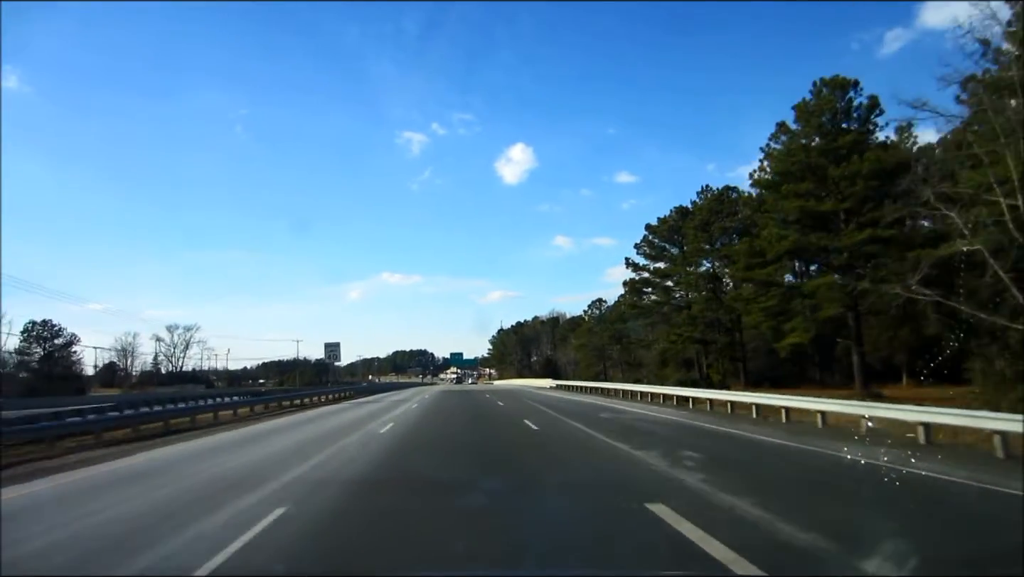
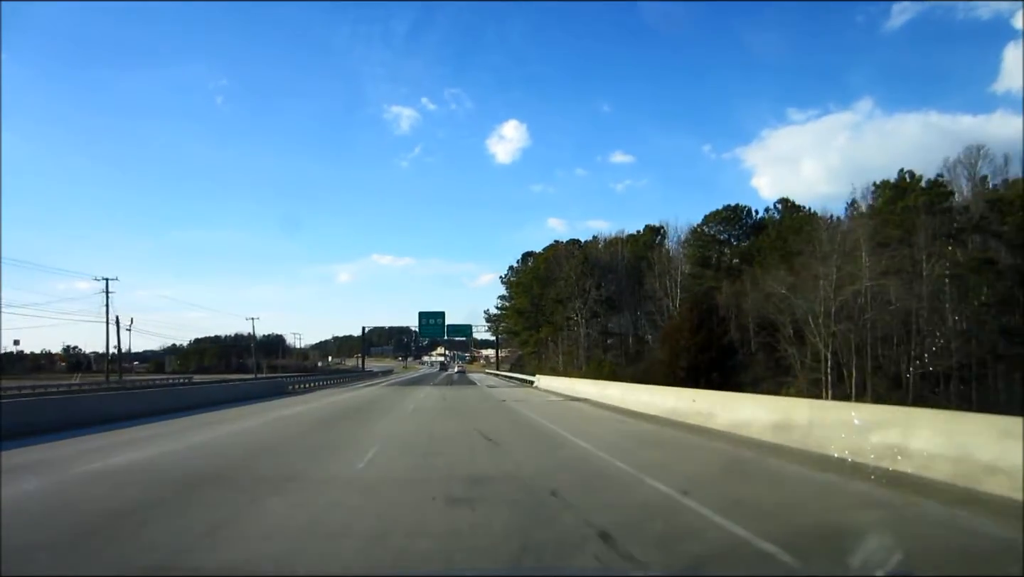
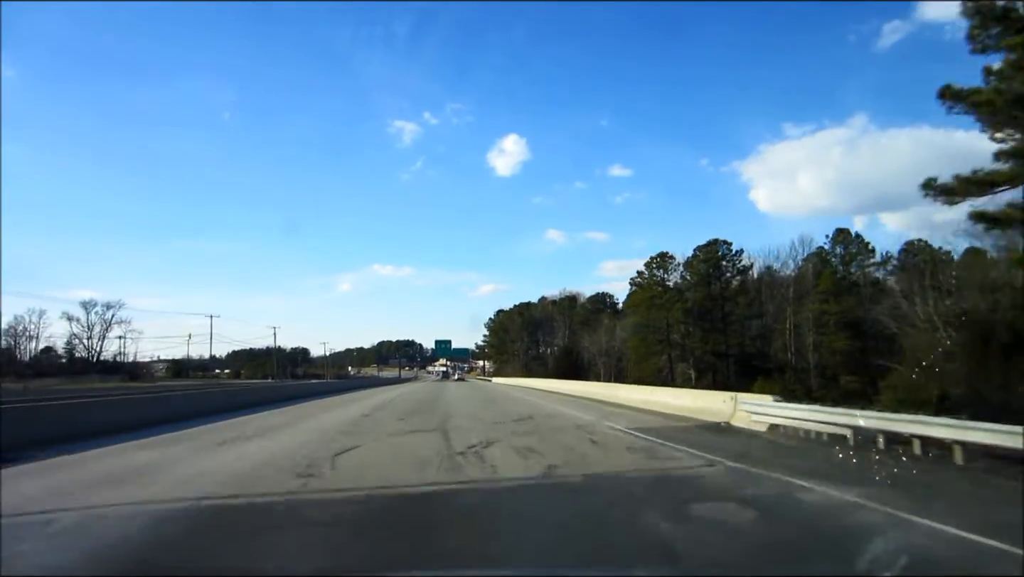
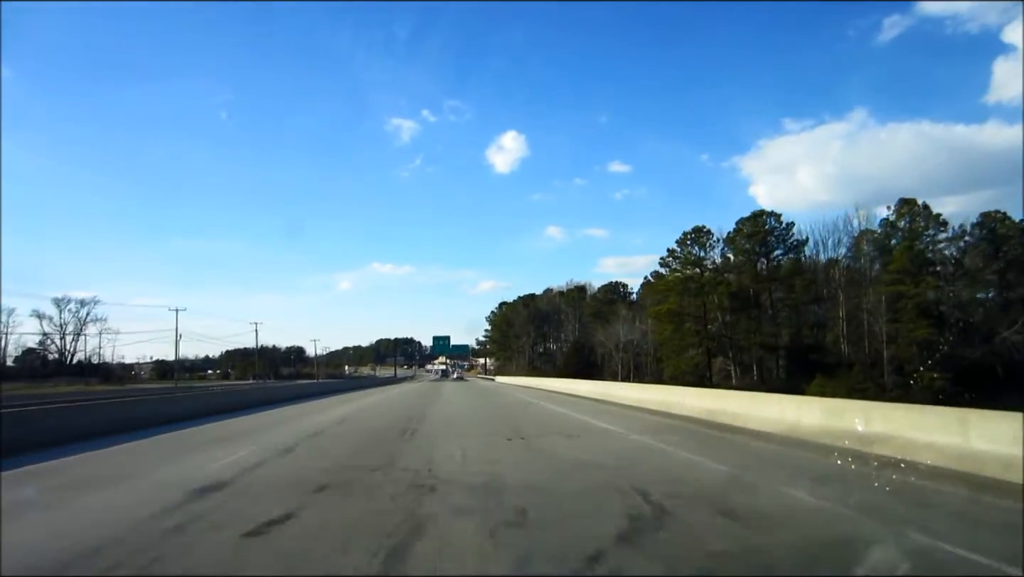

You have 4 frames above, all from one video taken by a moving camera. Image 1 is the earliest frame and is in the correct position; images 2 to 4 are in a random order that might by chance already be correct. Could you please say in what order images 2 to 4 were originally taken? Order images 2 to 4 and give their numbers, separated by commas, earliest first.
3, 4, 2
